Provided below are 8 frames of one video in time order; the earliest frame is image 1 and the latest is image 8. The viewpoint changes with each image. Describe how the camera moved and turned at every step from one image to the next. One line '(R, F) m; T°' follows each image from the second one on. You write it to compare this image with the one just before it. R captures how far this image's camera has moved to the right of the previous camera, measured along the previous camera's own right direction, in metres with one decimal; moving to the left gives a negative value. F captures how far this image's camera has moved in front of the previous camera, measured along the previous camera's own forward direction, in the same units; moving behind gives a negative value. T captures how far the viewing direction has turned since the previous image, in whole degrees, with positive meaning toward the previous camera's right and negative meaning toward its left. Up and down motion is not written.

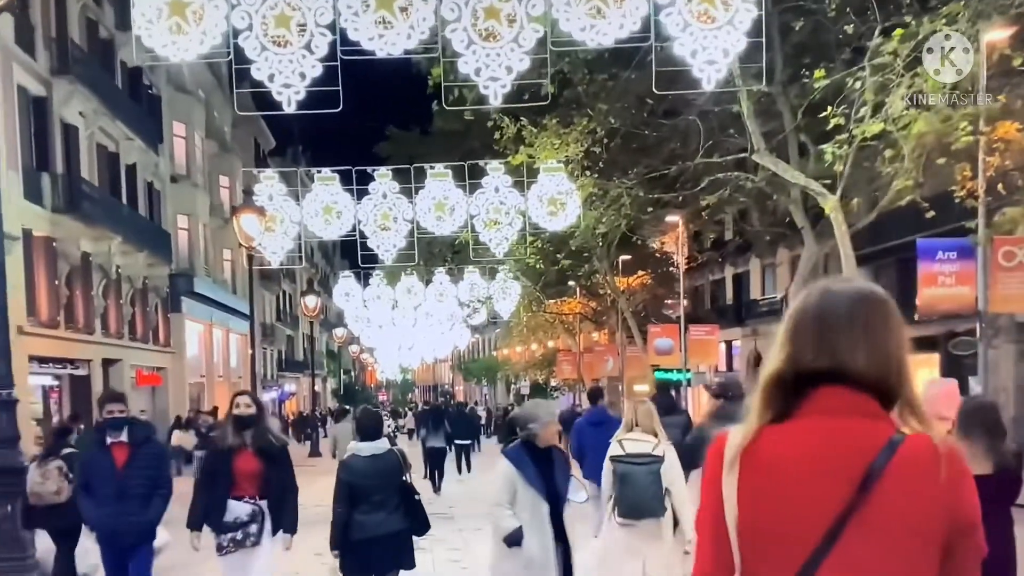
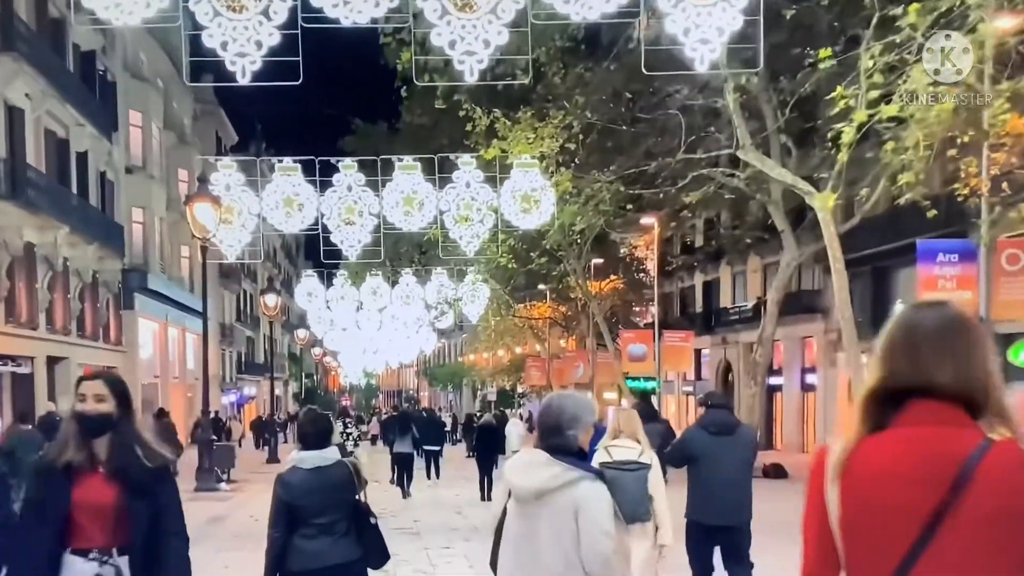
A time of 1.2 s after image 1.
(-0.1, +1.2) m; +2°
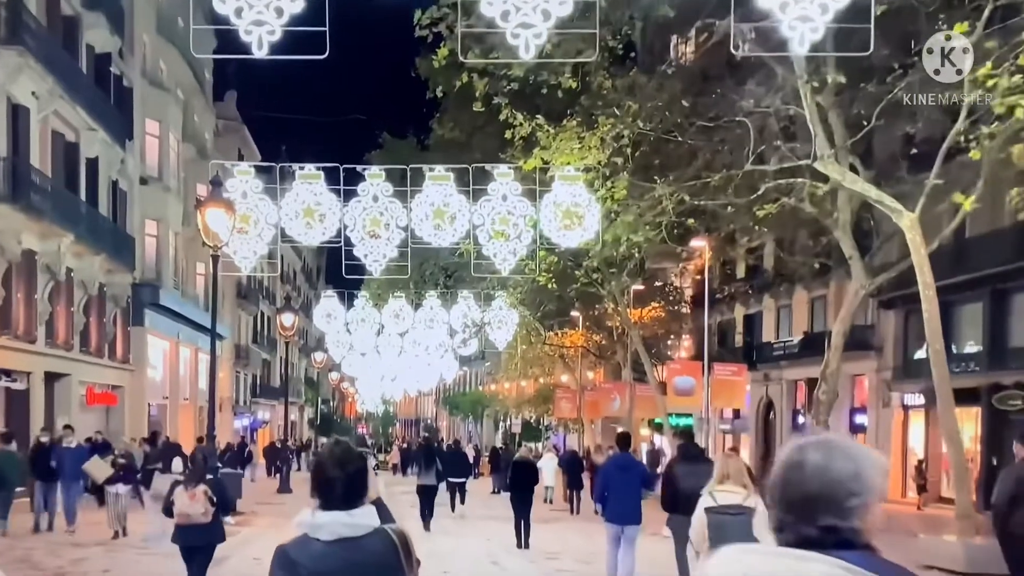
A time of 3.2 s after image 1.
(-0.4, +2.1) m; -1°
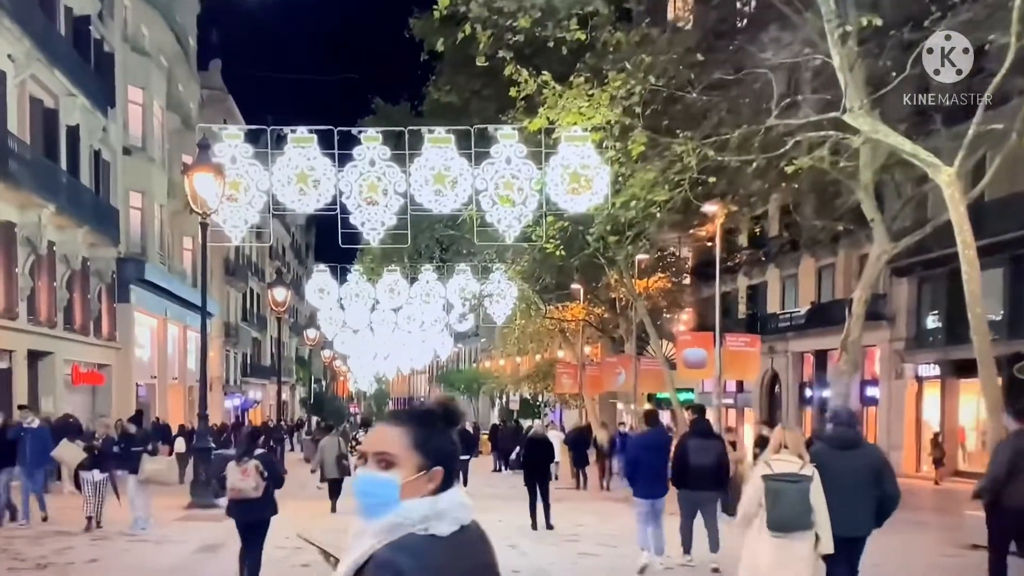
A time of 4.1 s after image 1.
(-0.3, +1.0) m; +1°
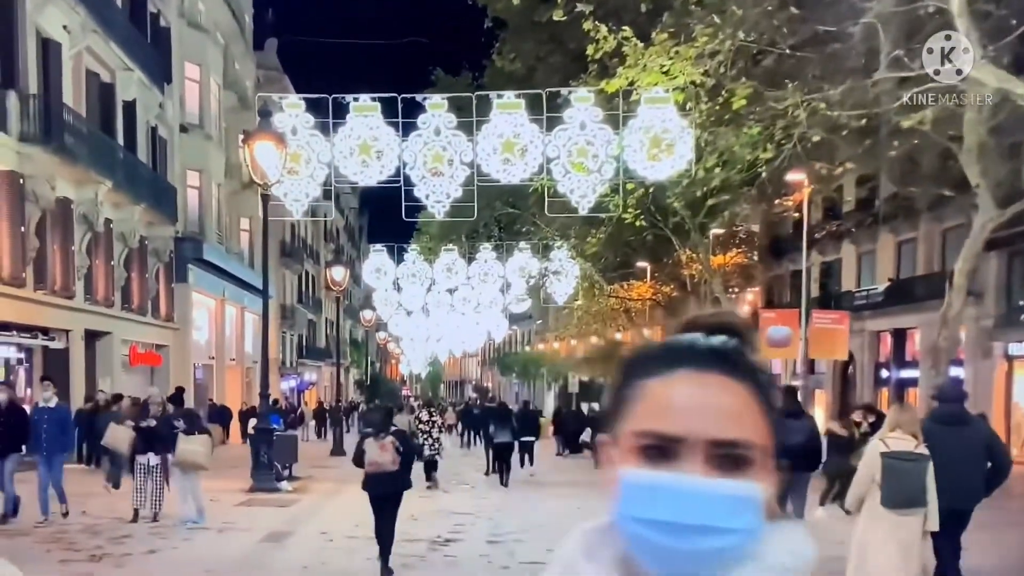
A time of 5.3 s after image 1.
(-0.5, +1.1) m; -3°
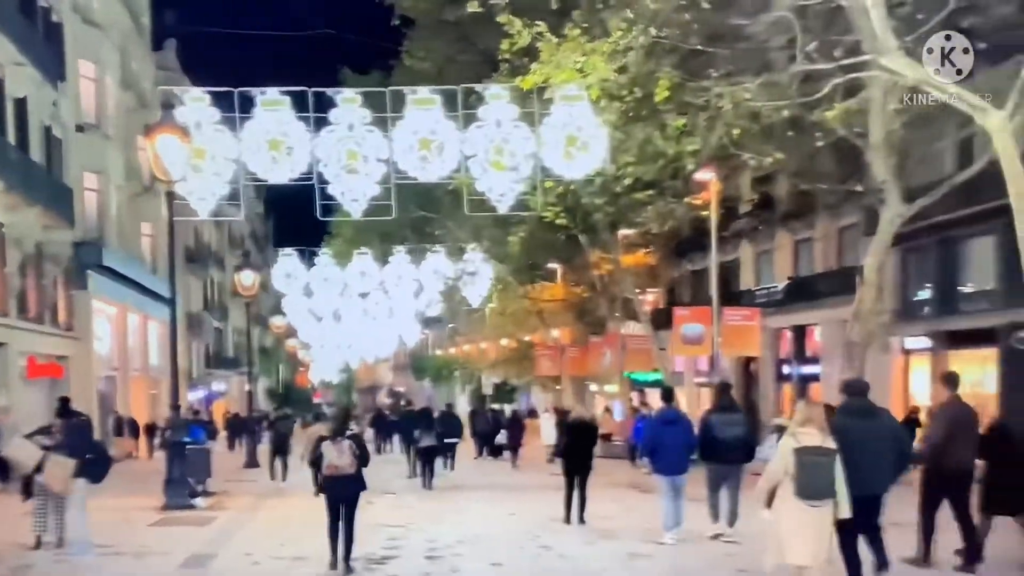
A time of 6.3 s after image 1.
(-0.2, +0.3) m; +5°
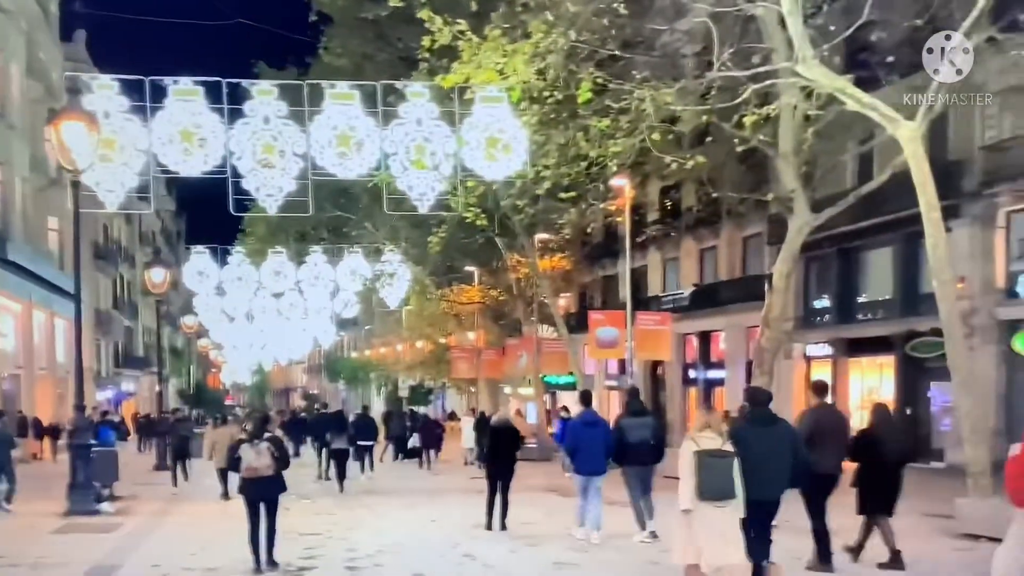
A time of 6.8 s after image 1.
(0.0, +0.1) m; +5°
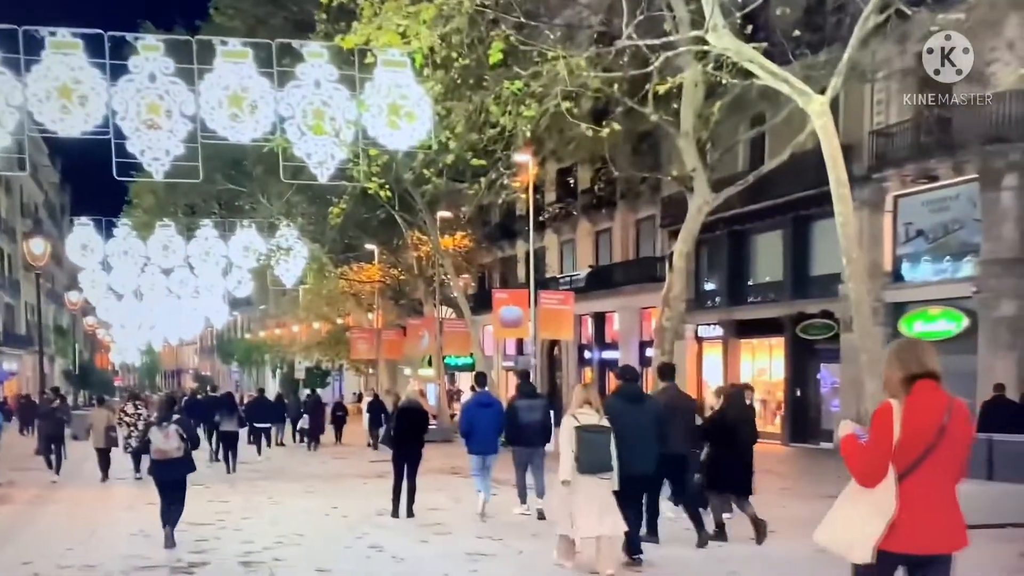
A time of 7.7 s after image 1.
(-0.1, +0.7) m; +6°
